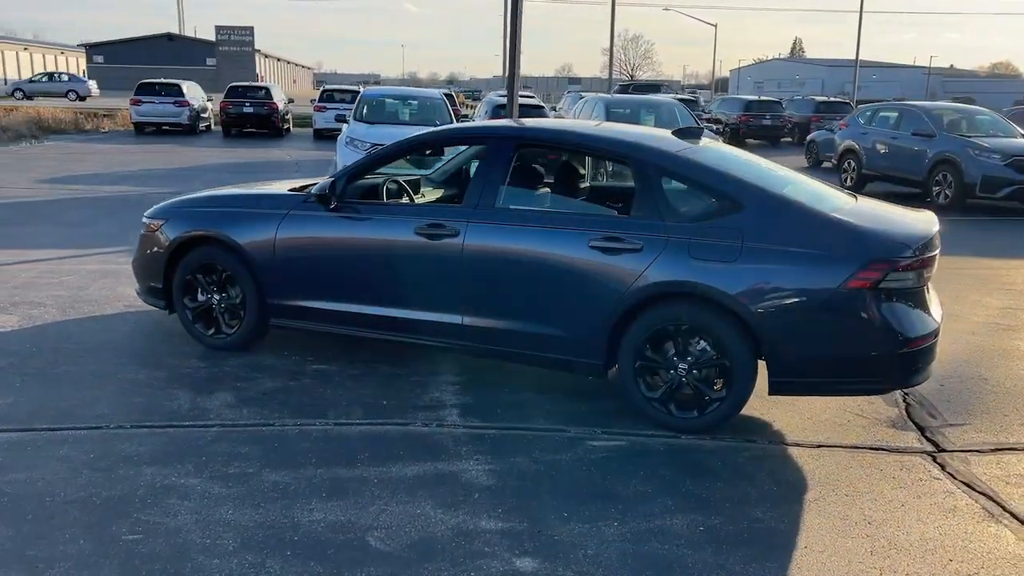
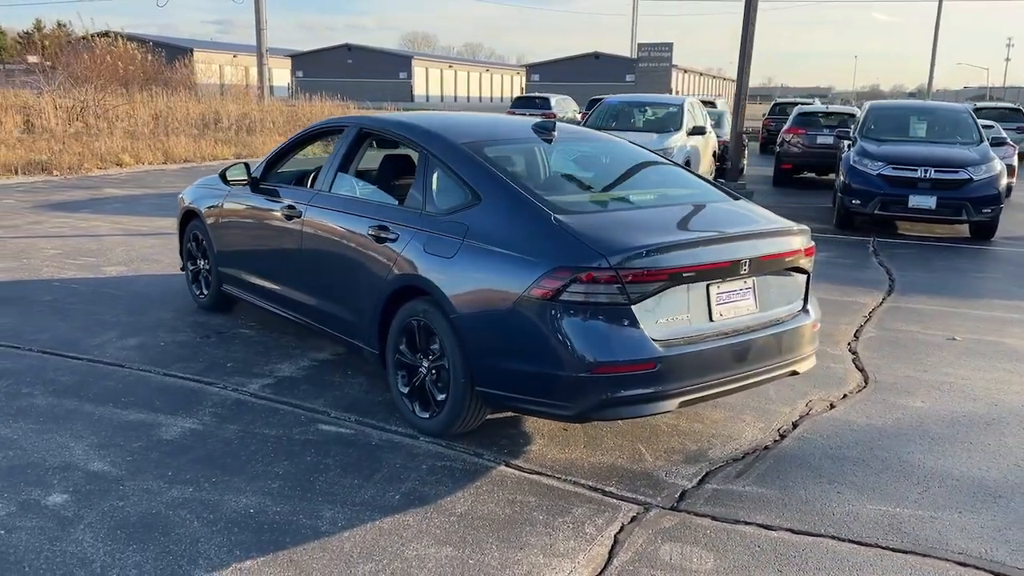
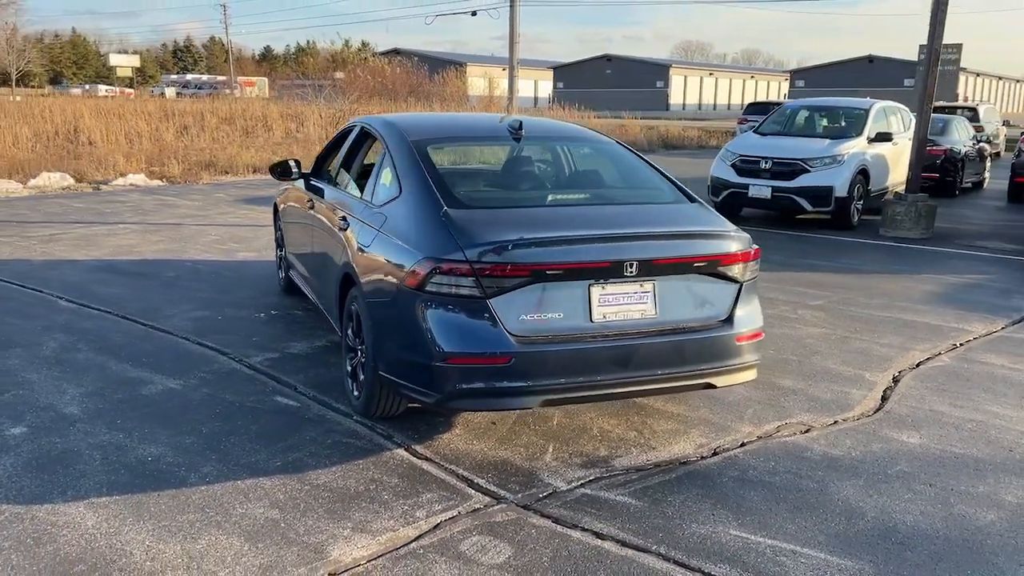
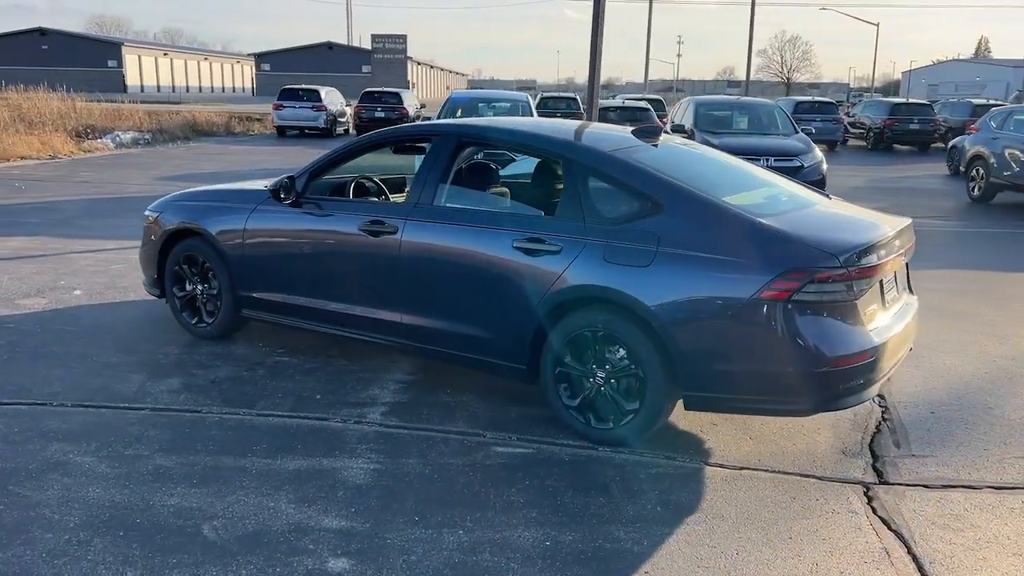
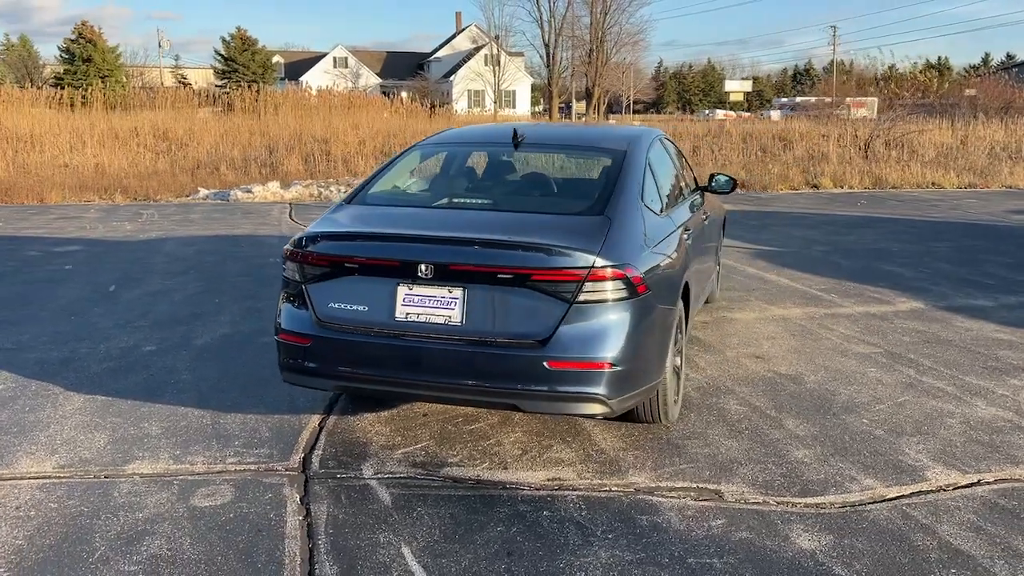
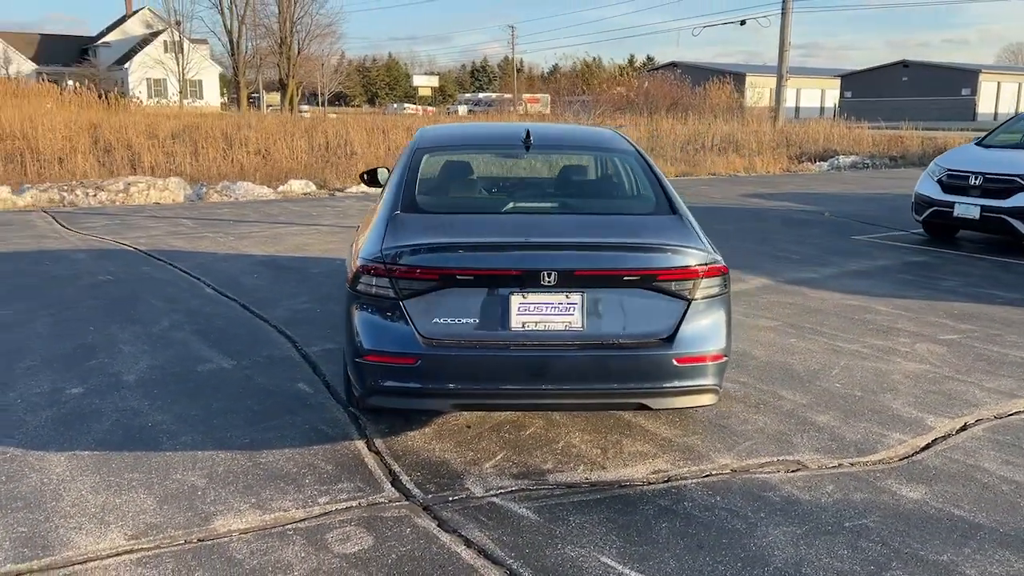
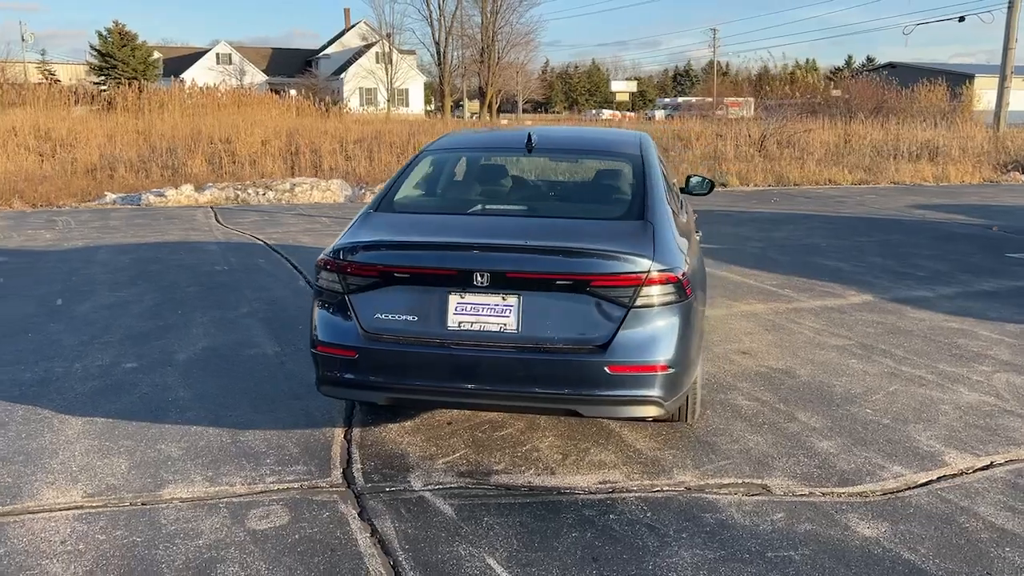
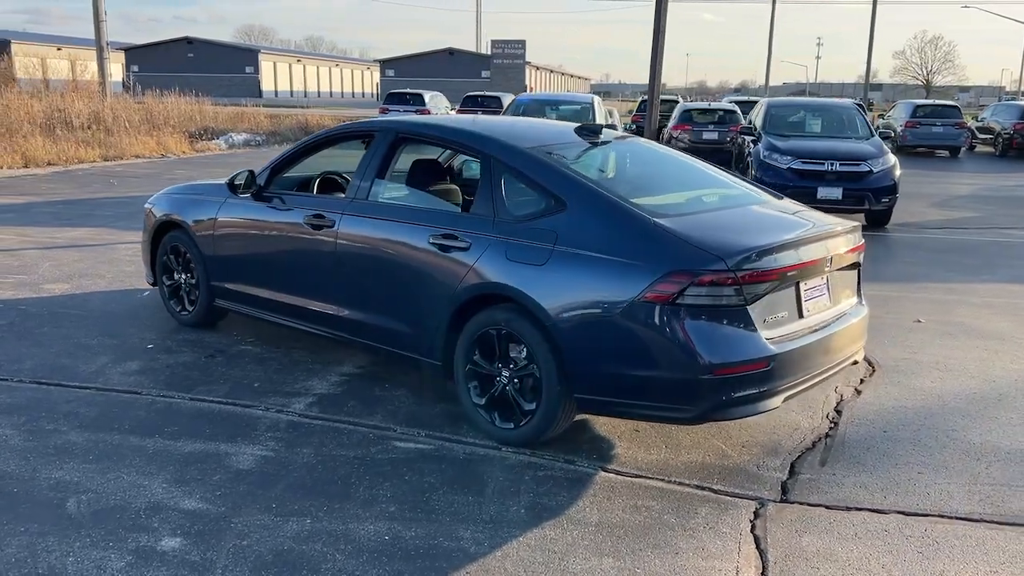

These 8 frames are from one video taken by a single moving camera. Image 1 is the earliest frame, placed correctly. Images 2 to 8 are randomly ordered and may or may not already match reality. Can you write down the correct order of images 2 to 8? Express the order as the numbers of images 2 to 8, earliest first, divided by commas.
4, 8, 2, 3, 6, 7, 5
